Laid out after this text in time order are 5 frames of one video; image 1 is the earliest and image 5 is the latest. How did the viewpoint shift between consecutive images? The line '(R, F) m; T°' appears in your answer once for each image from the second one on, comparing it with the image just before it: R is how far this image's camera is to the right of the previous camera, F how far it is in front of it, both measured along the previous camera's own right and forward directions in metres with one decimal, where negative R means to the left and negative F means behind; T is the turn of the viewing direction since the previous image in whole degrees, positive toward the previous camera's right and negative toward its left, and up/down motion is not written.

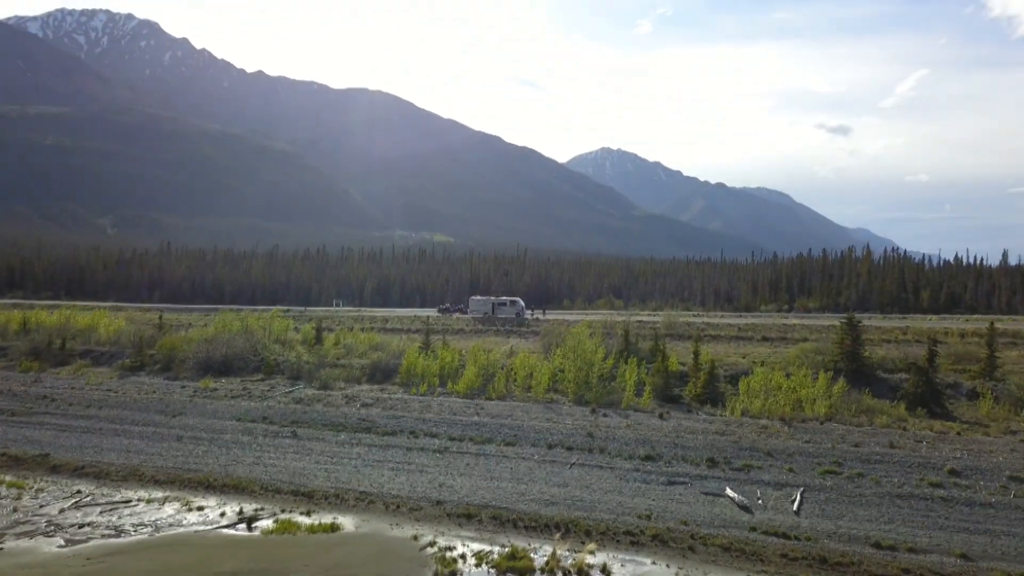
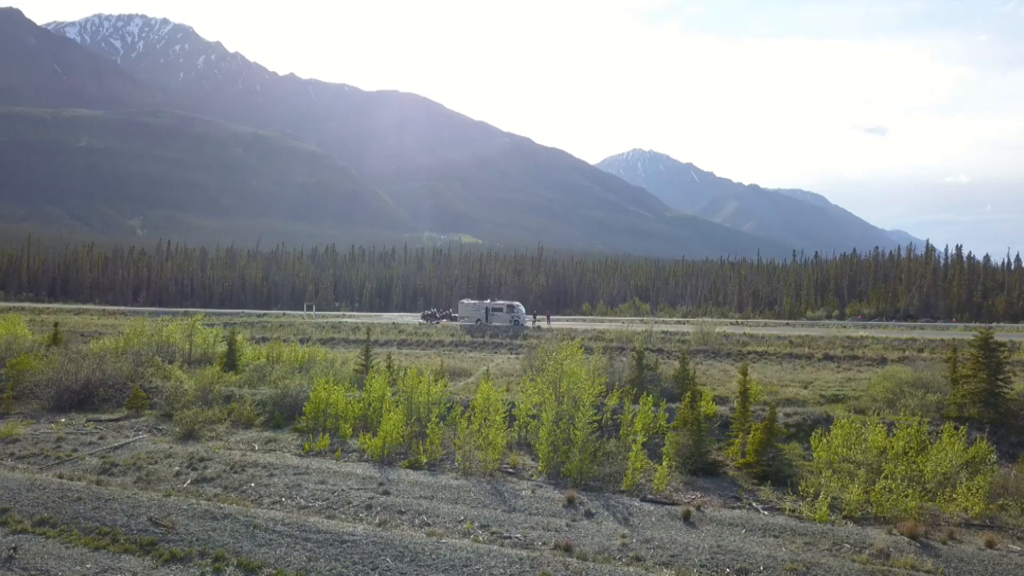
(+2.1, +11.1) m; -2°
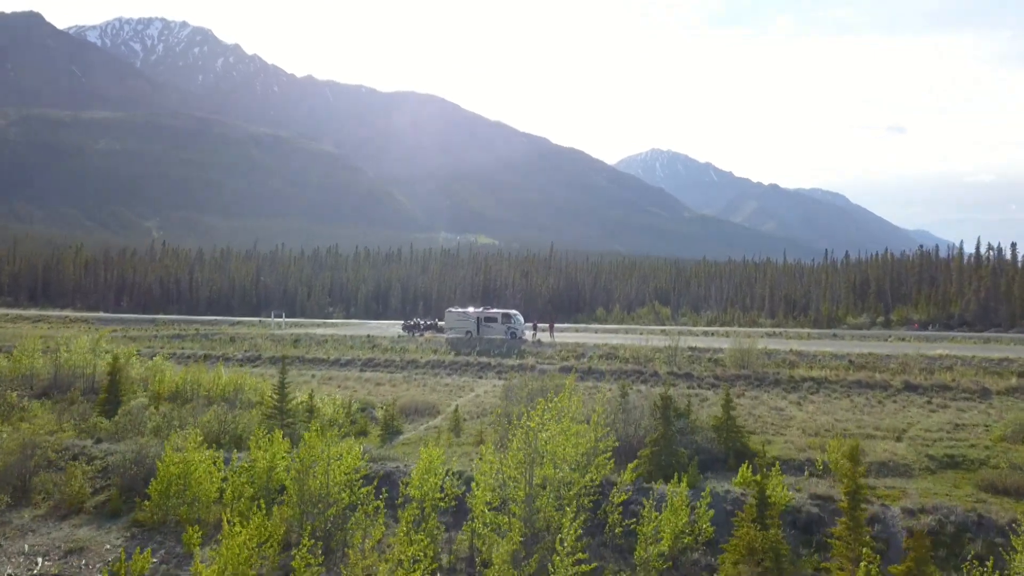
(+1.2, +8.5) m; -1°
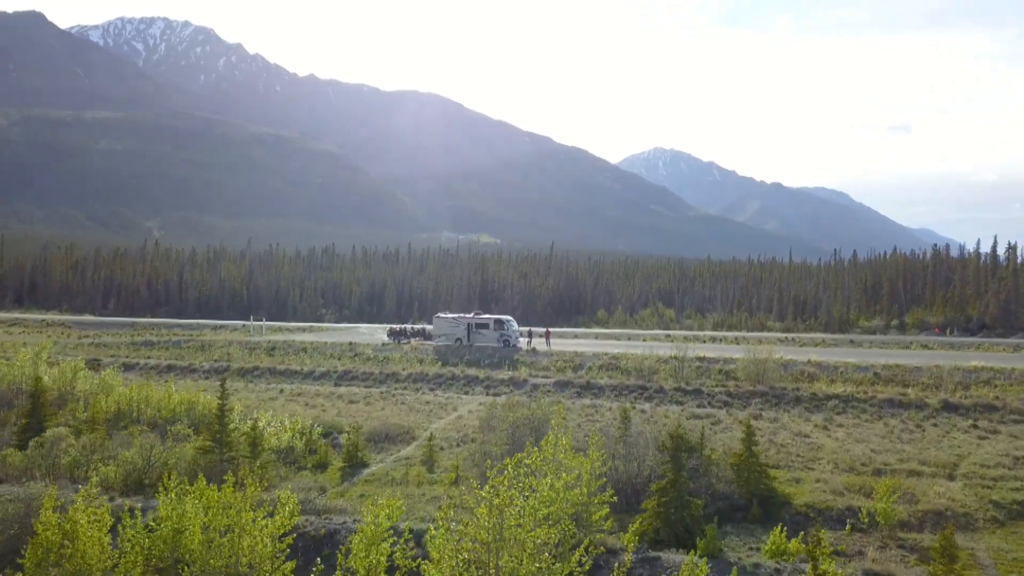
(+0.5, +3.3) m; 0°
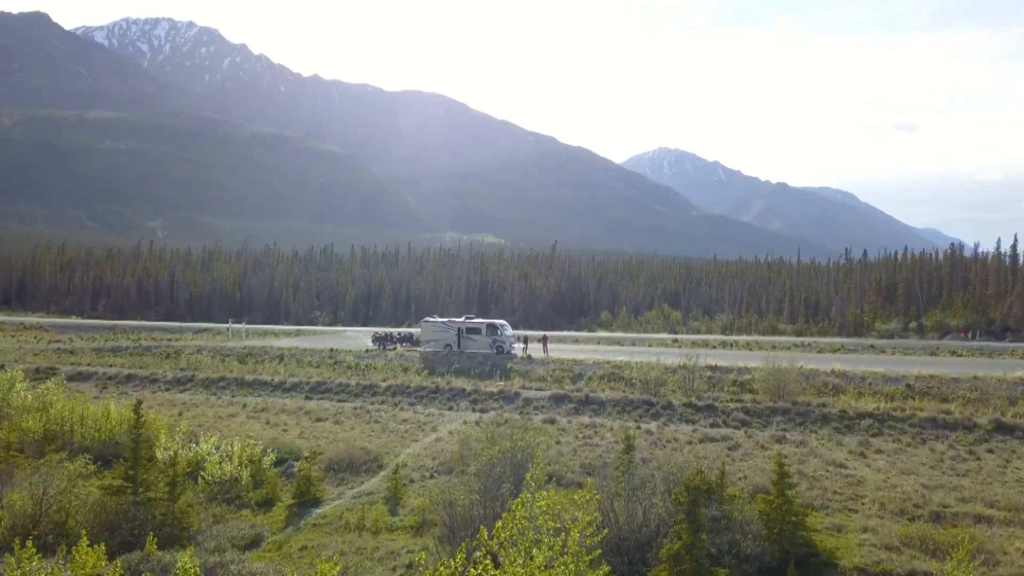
(+0.5, +3.2) m; 0°
